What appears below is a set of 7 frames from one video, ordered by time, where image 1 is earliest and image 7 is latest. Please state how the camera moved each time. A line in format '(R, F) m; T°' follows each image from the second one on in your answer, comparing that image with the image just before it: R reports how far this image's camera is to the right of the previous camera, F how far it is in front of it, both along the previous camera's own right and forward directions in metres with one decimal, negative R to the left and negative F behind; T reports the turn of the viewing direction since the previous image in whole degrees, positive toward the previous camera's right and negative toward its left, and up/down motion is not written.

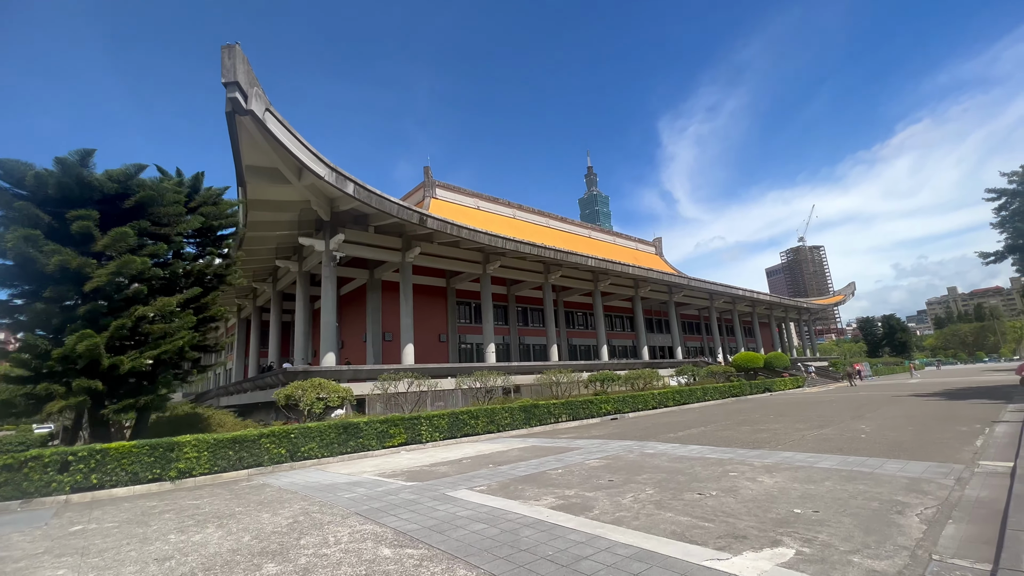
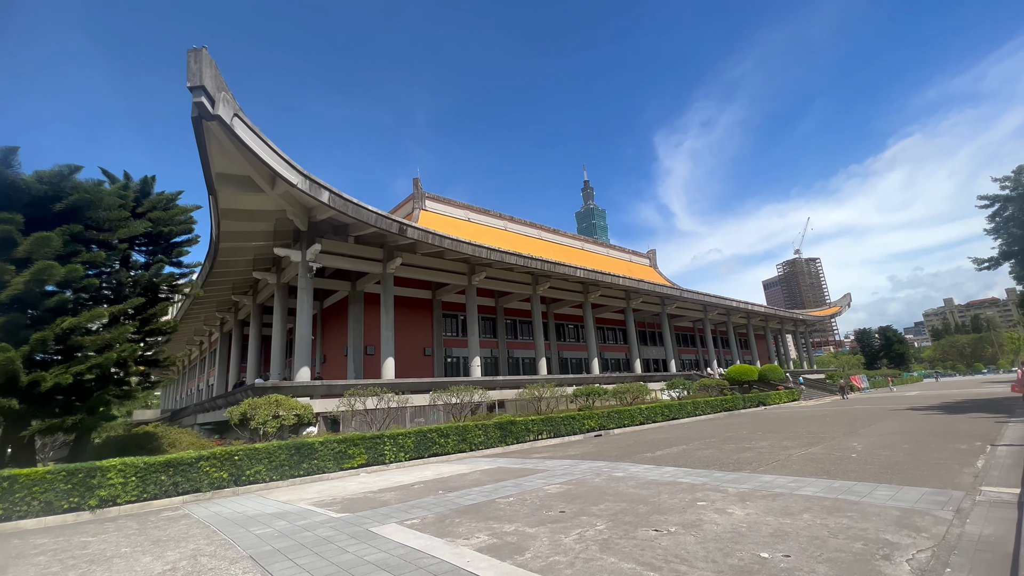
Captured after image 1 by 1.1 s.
(+0.7, +0.7) m; 0°
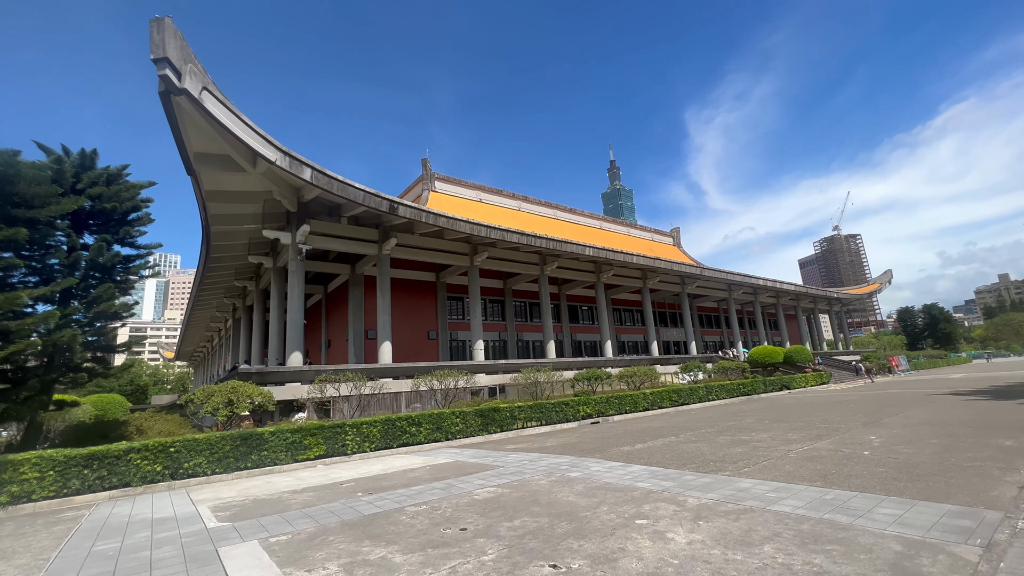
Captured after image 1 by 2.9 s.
(+1.3, +1.2) m; -3°
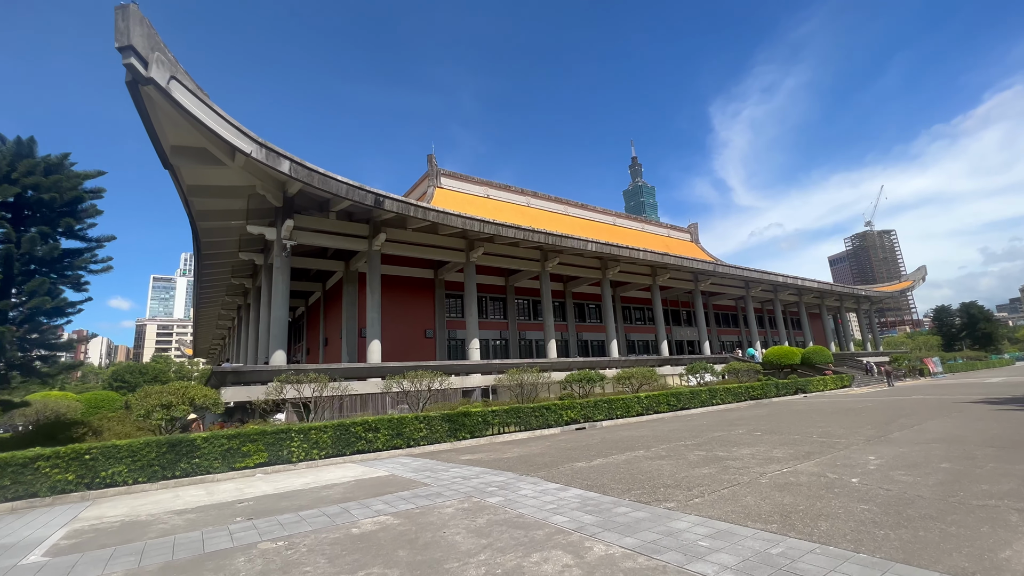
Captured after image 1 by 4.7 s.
(+1.3, +1.0) m; -3°
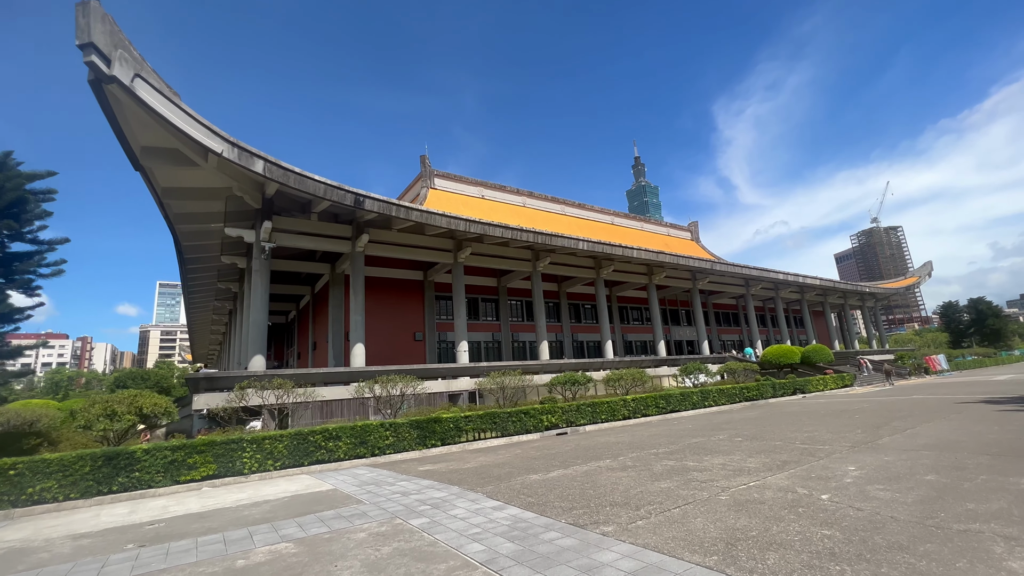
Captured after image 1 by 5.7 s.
(+0.8, +0.6) m; -1°
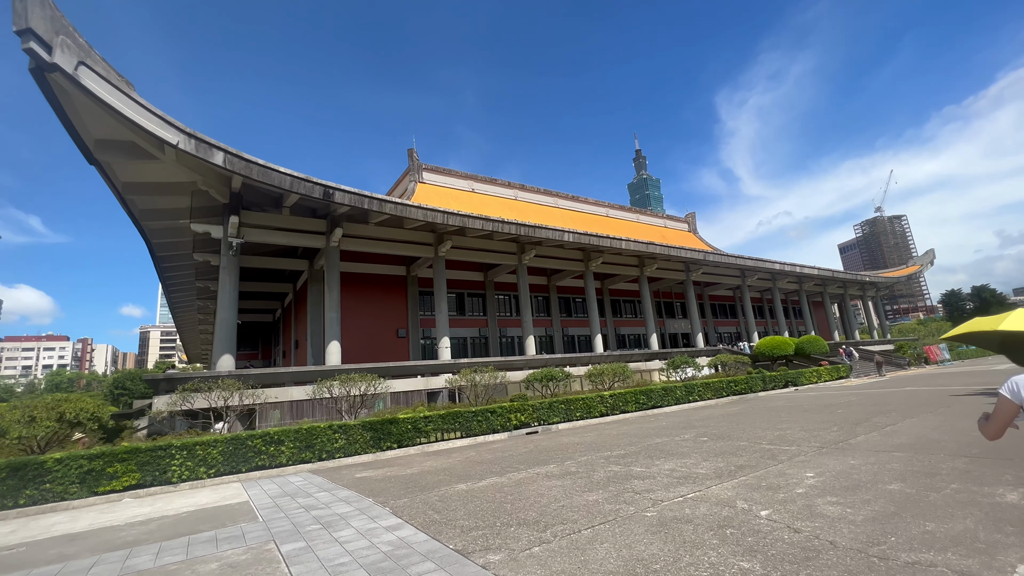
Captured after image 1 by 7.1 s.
(+1.0, +0.7) m; 0°
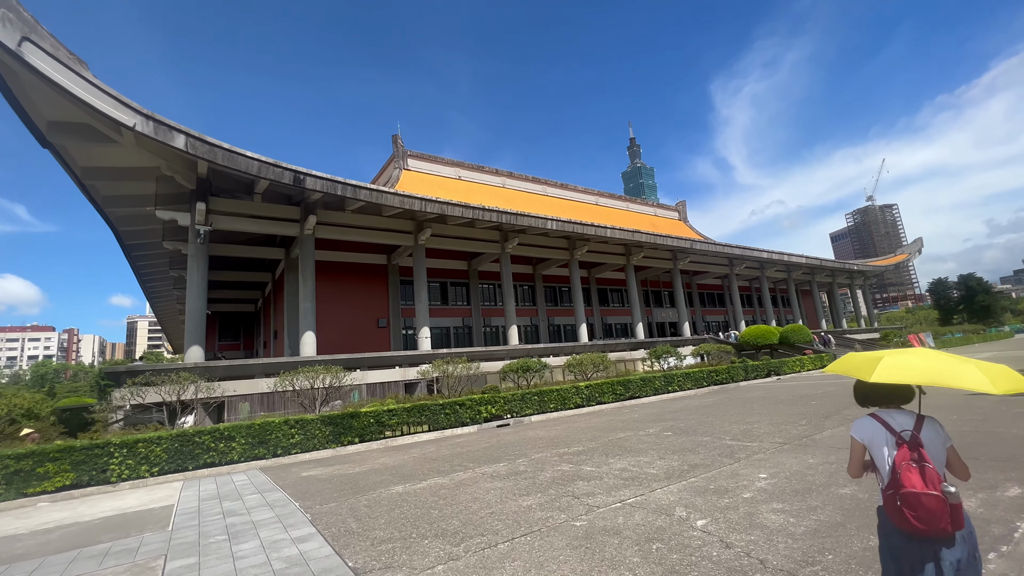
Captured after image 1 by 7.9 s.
(+0.6, +0.4) m; +1°
